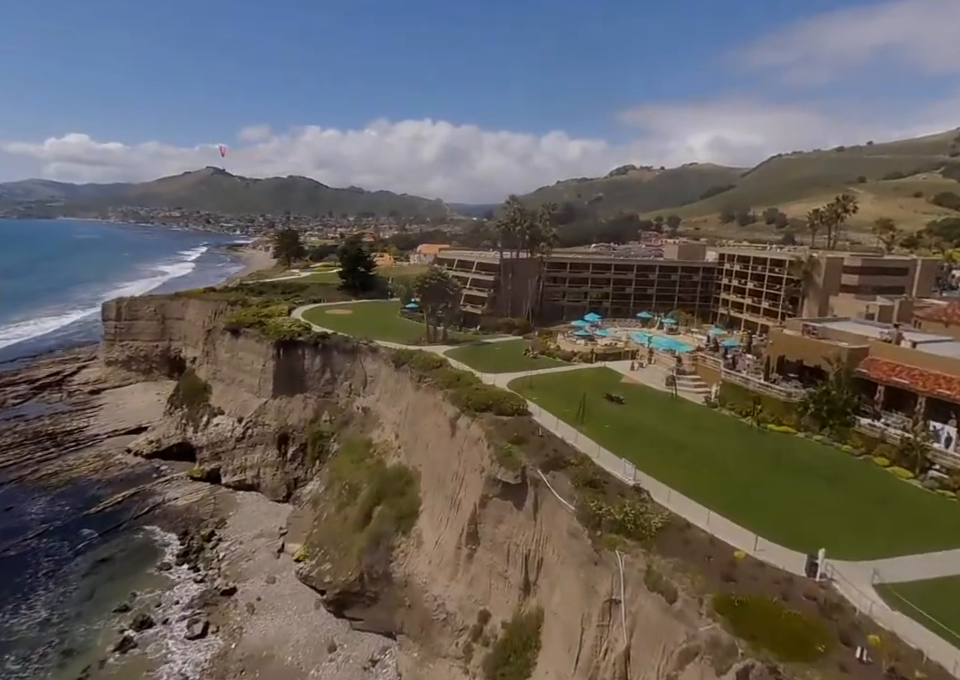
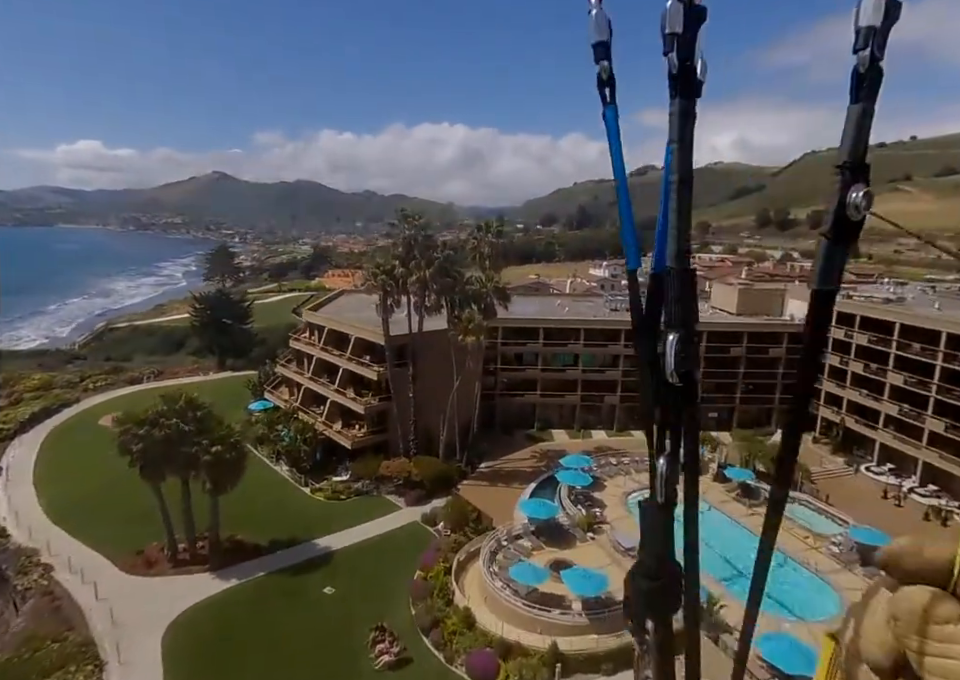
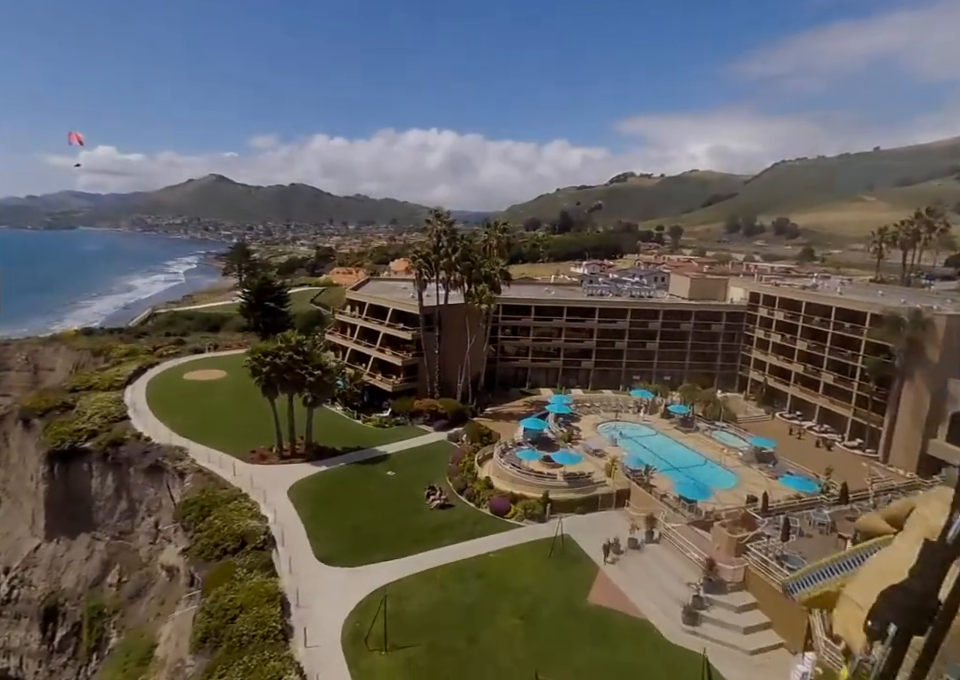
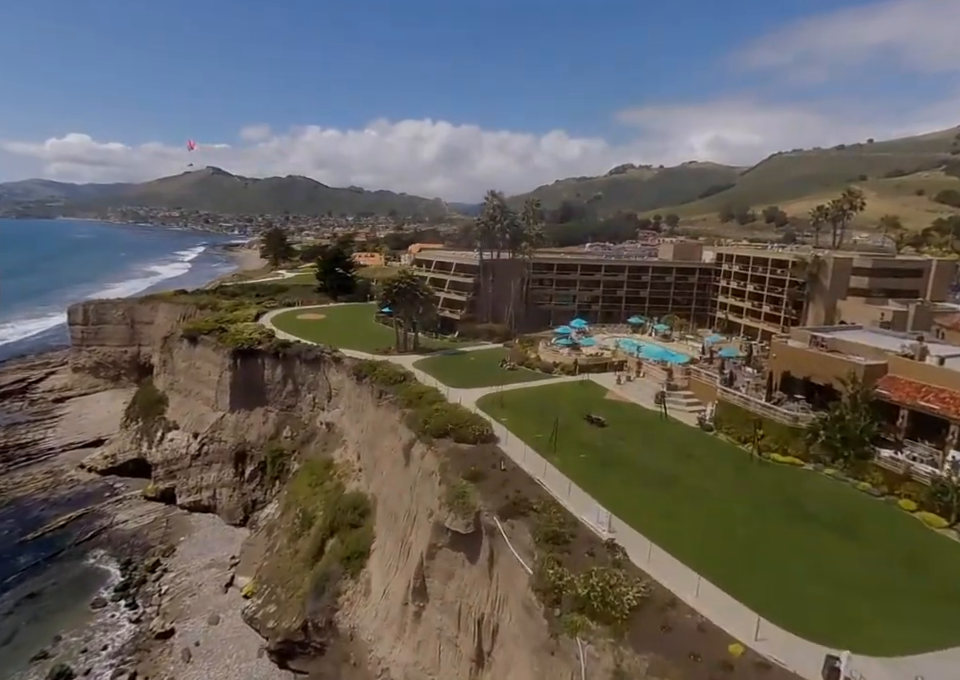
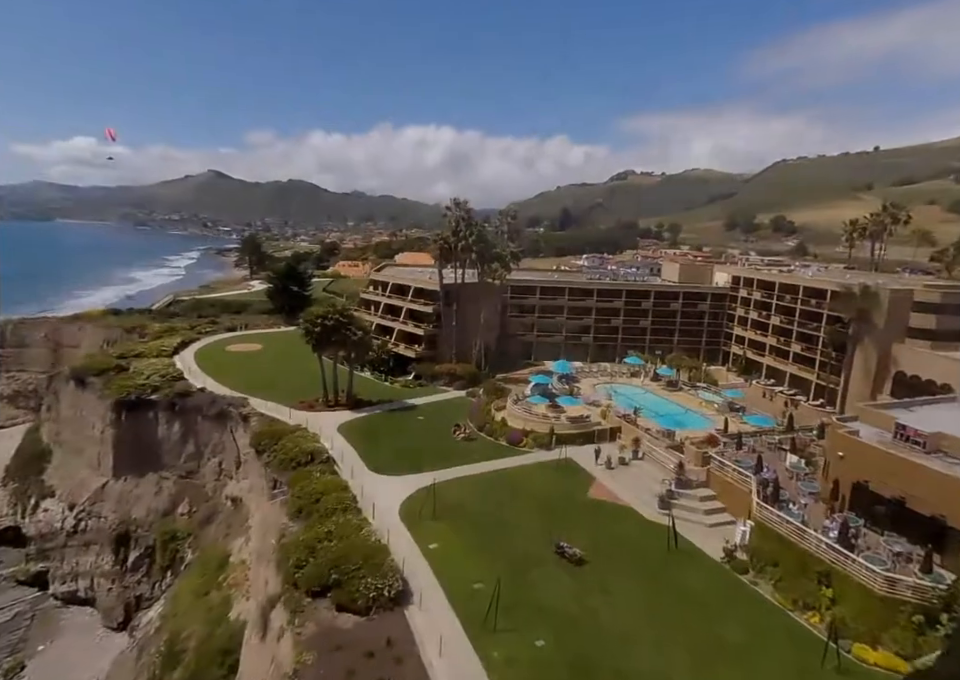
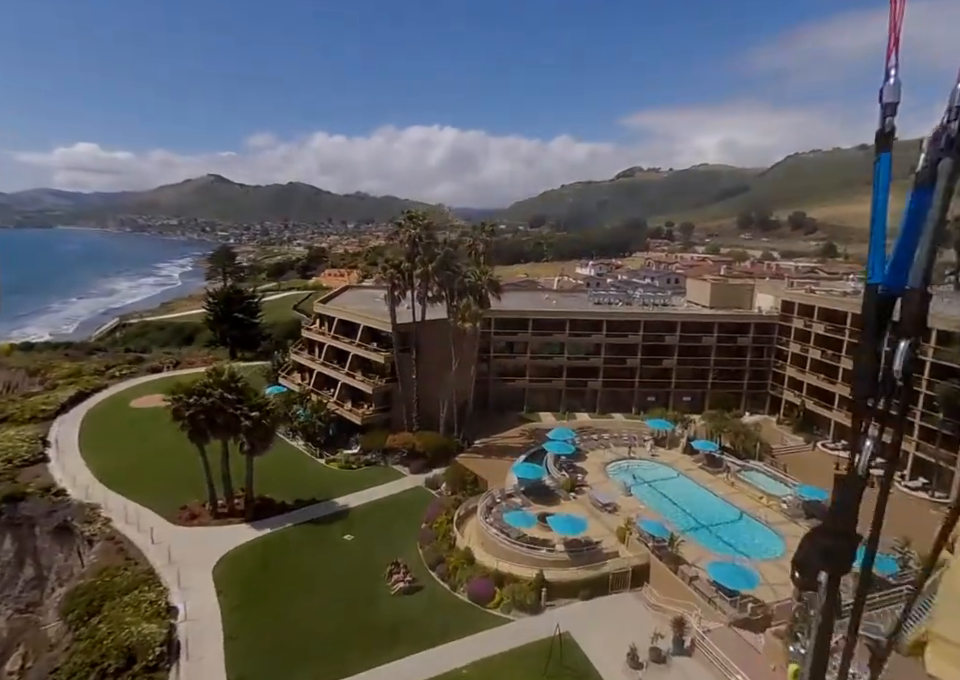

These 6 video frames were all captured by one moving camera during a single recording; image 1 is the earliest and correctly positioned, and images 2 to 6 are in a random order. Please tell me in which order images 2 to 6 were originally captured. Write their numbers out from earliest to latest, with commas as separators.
4, 5, 3, 6, 2
